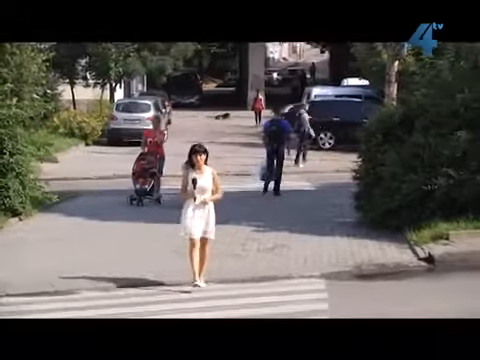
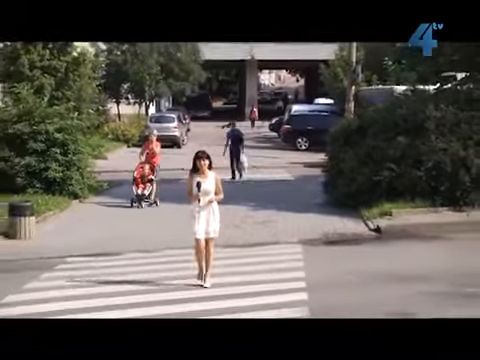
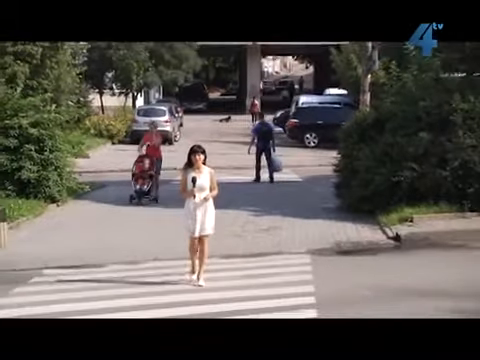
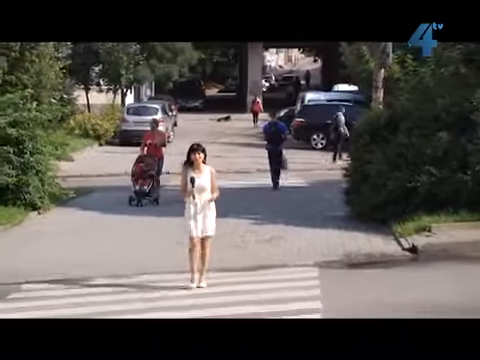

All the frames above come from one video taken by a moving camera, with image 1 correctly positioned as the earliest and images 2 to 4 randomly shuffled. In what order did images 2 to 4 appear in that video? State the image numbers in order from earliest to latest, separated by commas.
4, 3, 2
